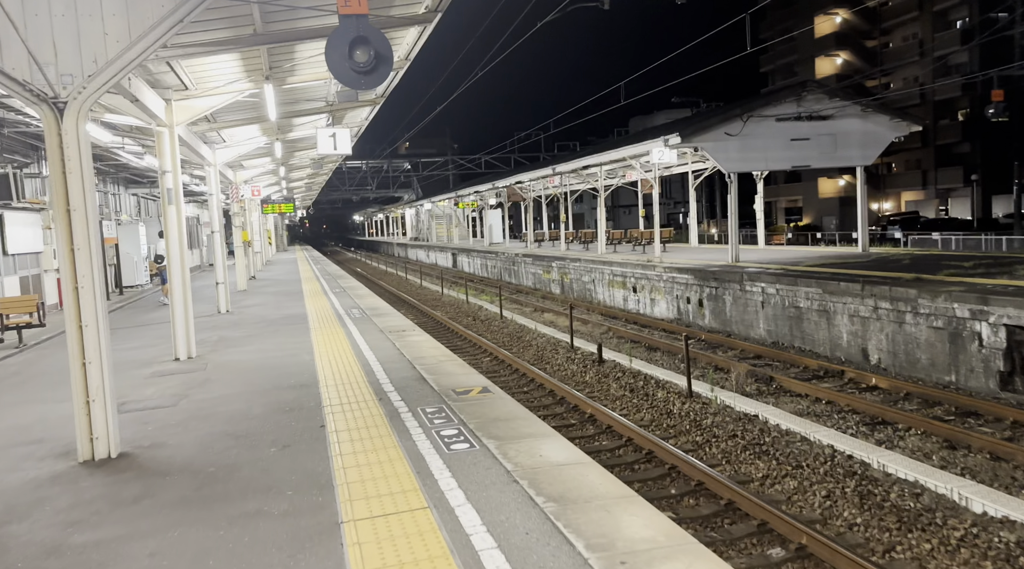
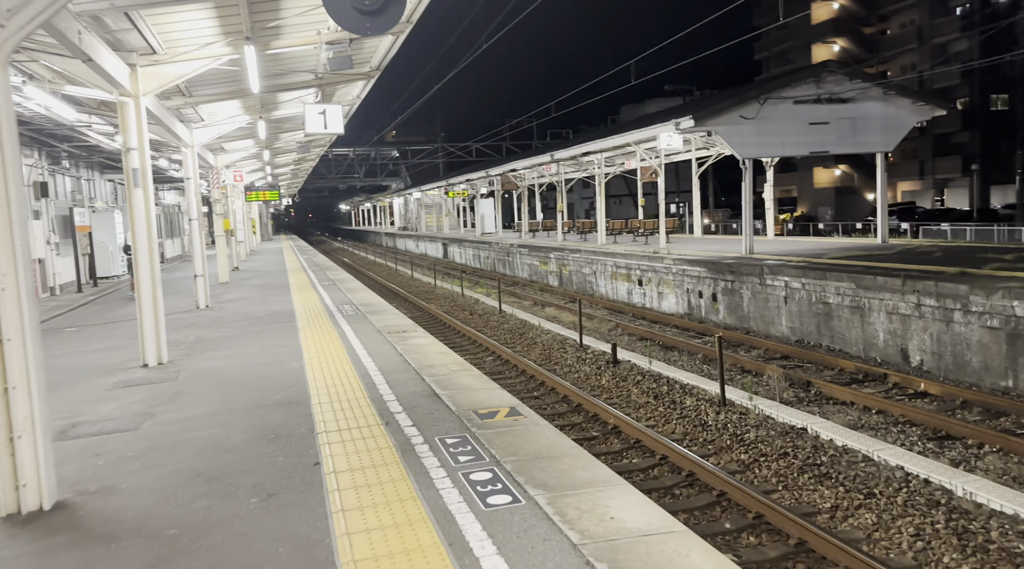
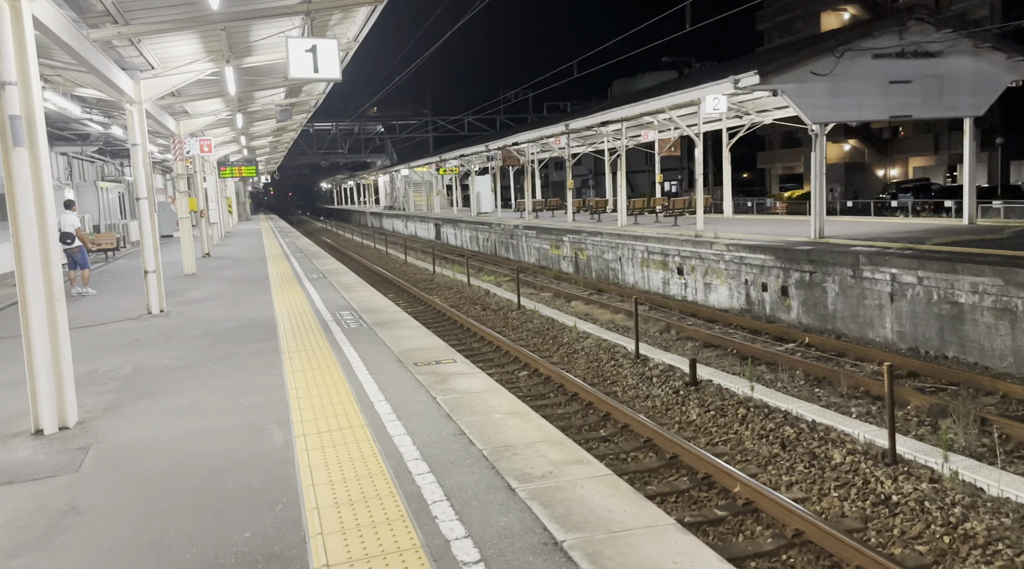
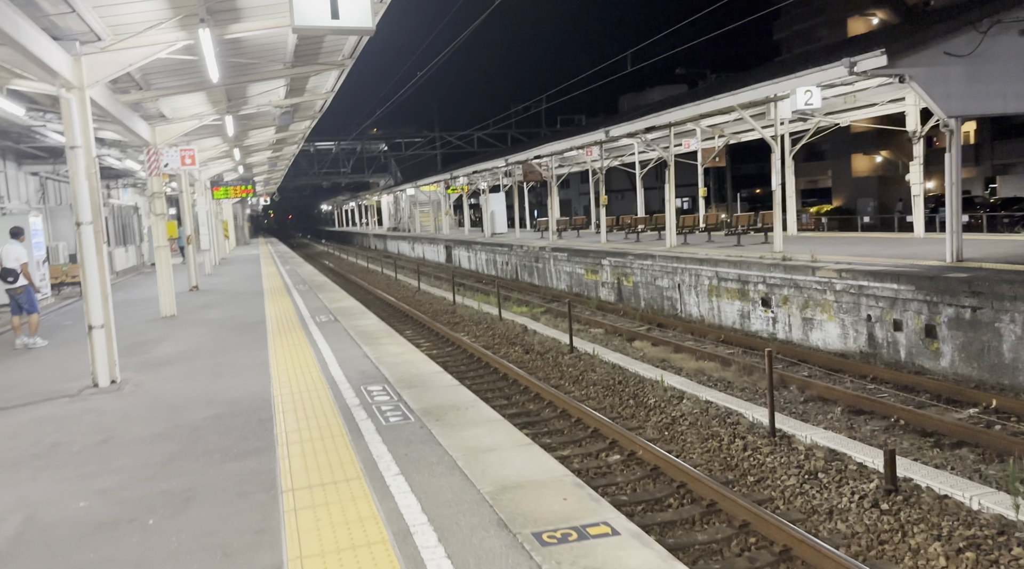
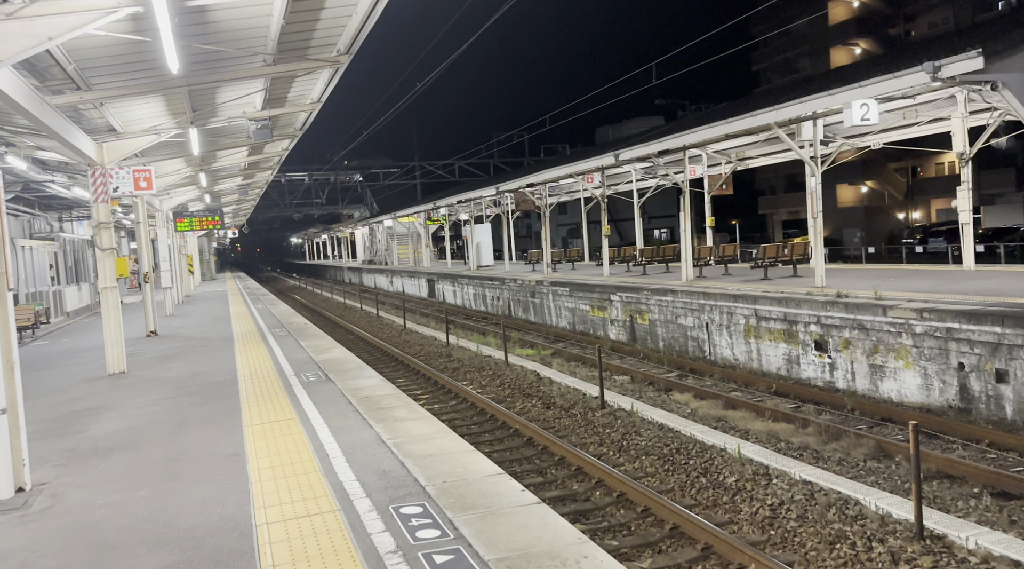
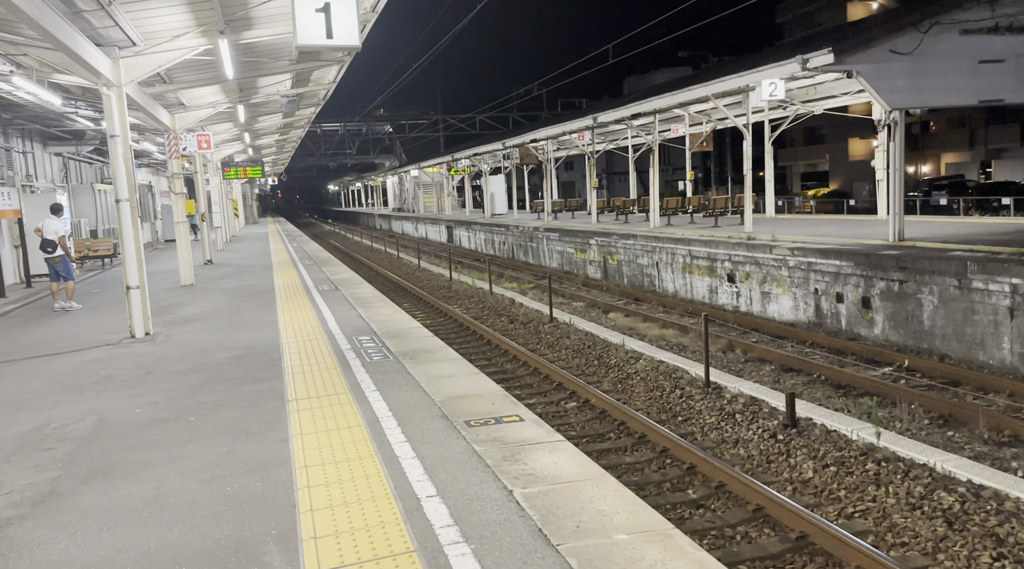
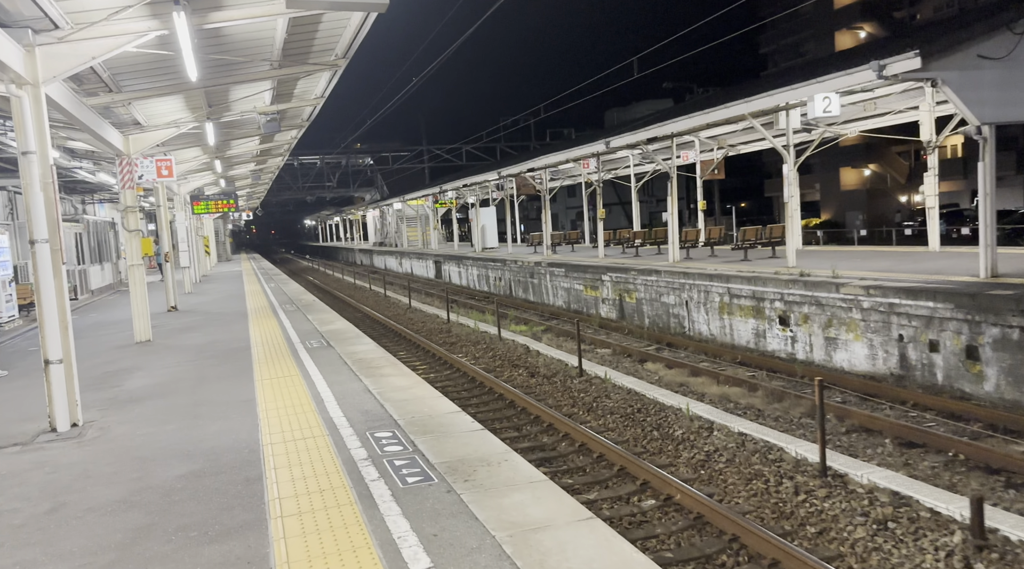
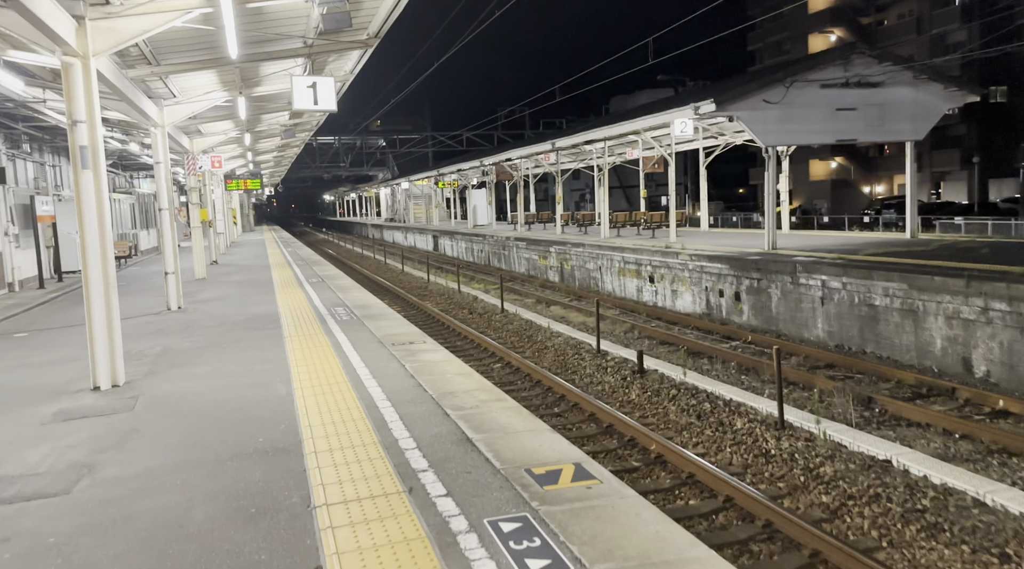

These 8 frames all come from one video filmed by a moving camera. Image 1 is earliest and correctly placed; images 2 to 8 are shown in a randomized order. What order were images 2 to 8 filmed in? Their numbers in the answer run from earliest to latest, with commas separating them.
2, 8, 3, 6, 4, 7, 5
